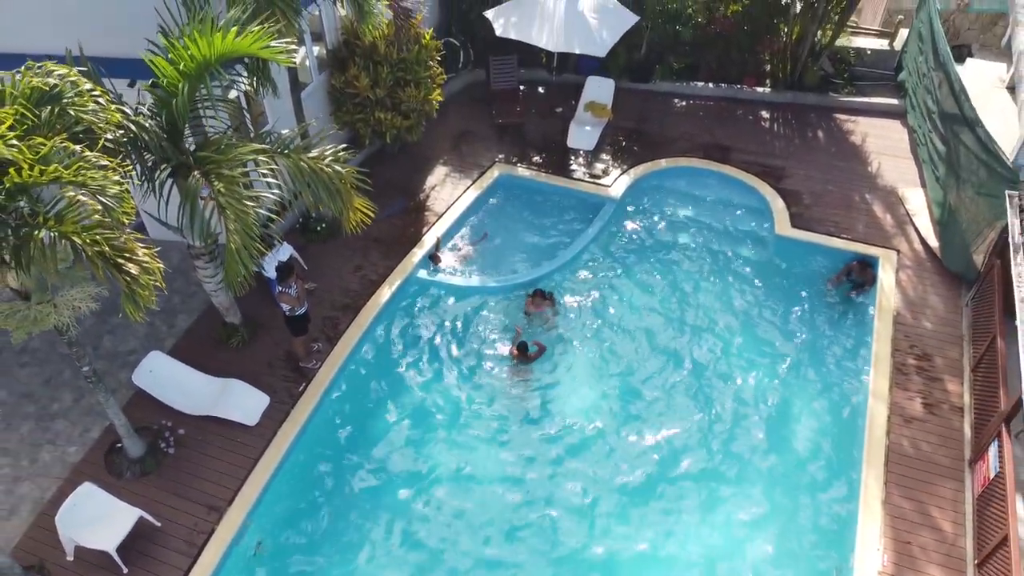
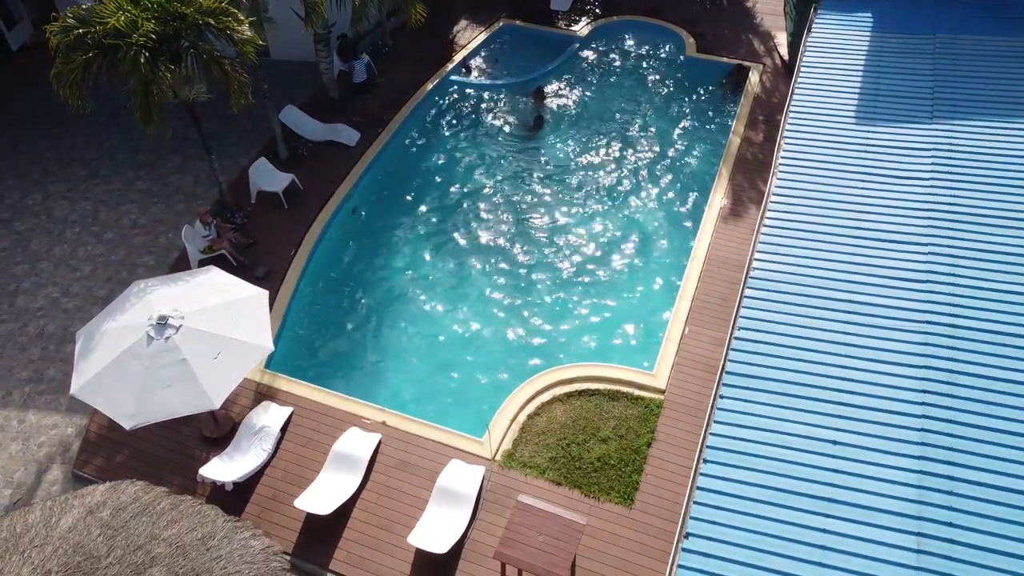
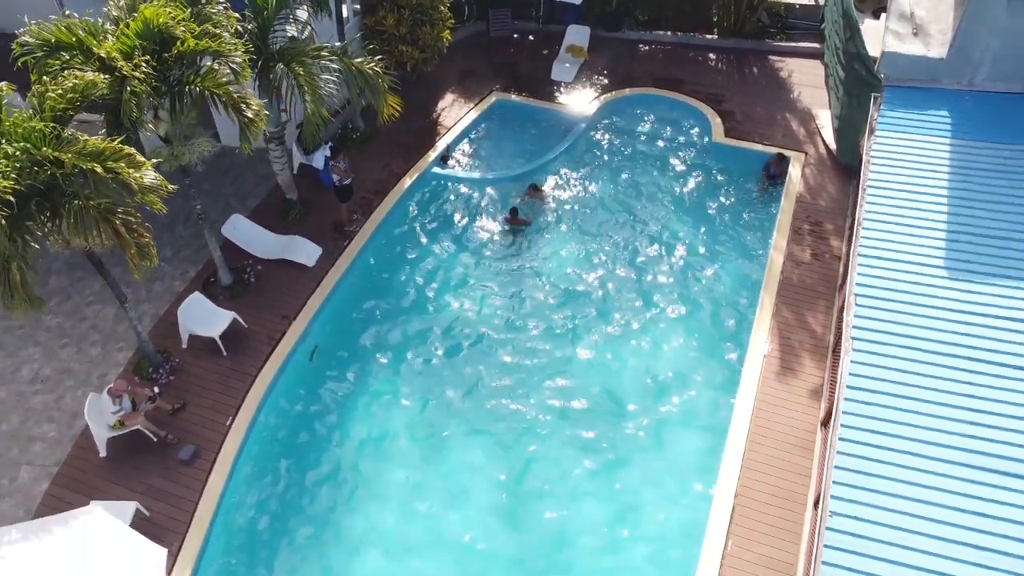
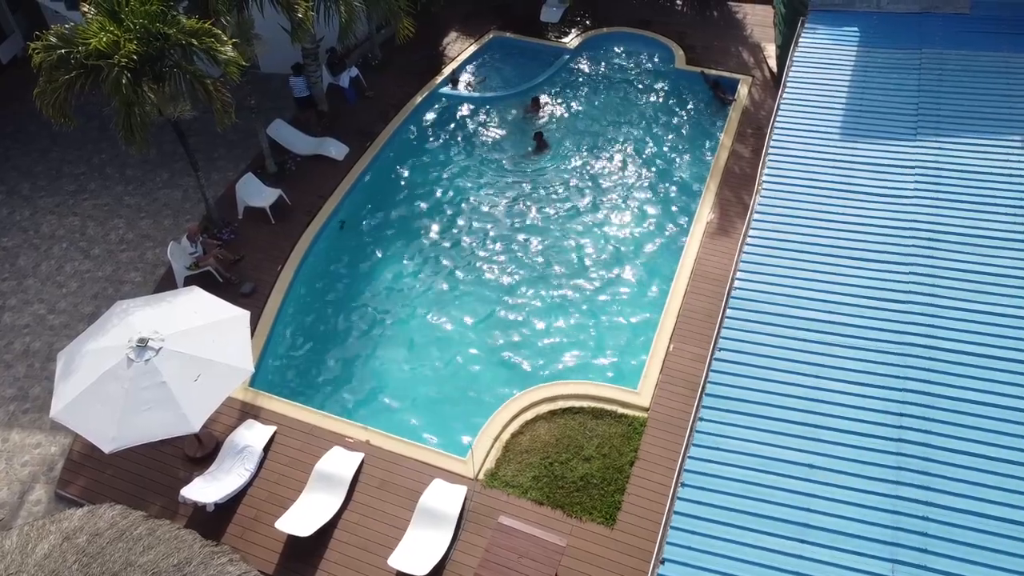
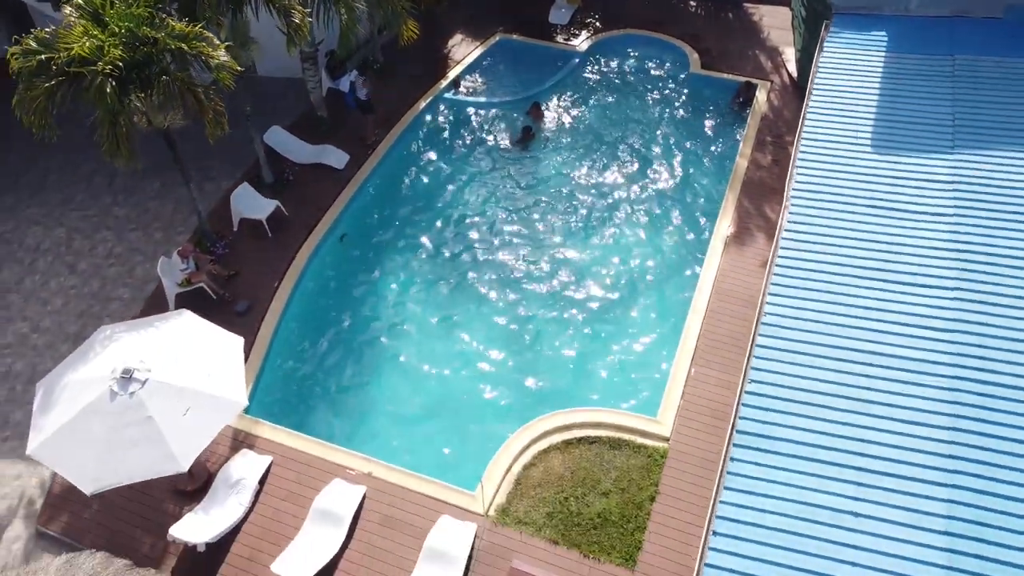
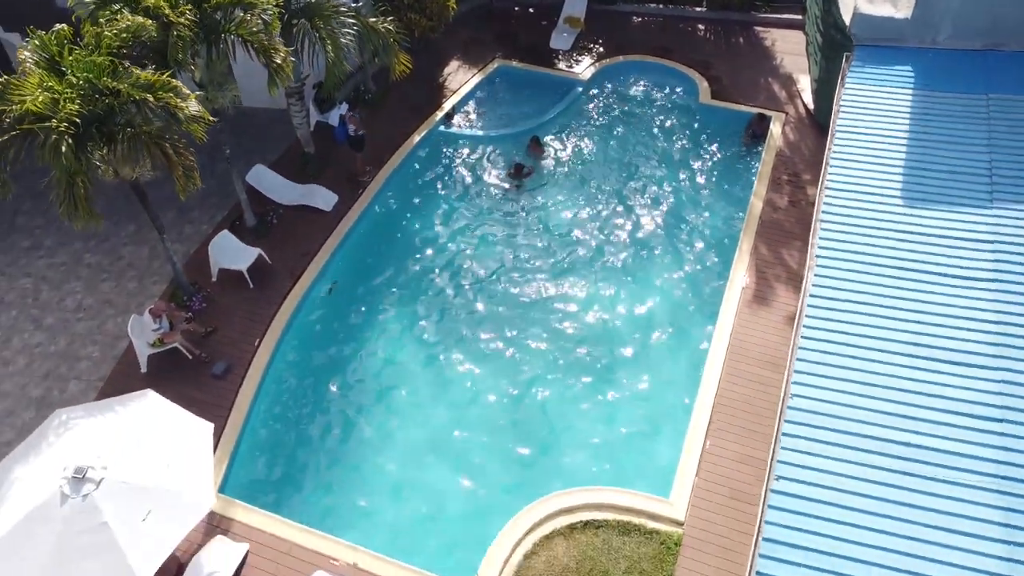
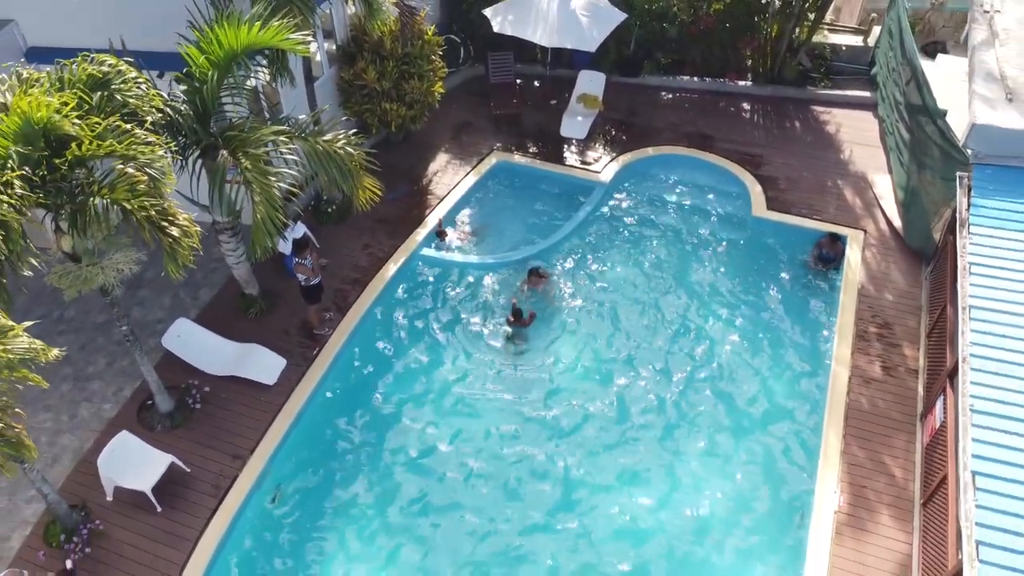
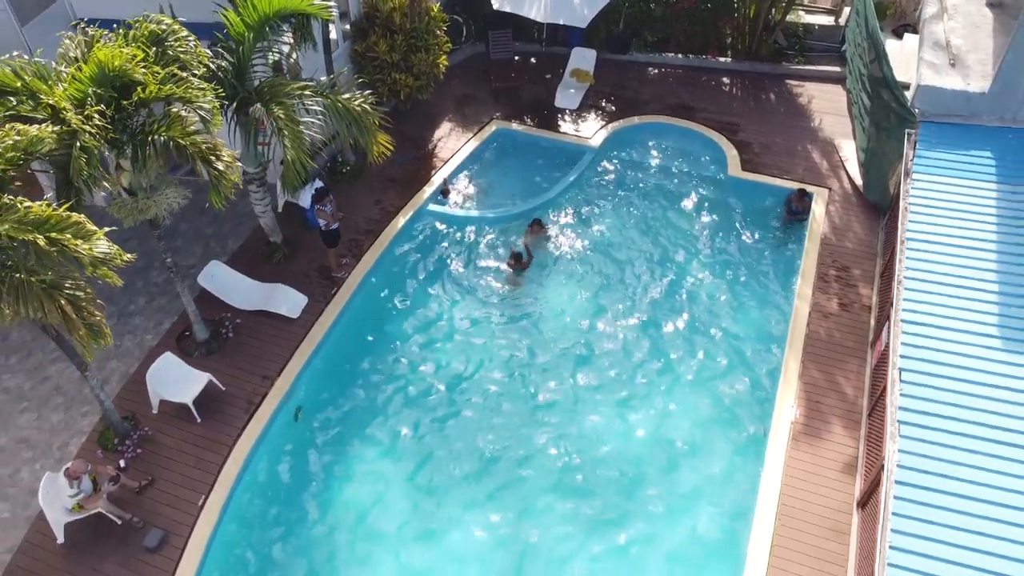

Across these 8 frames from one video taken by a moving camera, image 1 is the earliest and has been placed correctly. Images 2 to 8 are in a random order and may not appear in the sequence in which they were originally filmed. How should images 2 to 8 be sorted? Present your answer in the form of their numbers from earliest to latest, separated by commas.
7, 8, 3, 6, 5, 2, 4
